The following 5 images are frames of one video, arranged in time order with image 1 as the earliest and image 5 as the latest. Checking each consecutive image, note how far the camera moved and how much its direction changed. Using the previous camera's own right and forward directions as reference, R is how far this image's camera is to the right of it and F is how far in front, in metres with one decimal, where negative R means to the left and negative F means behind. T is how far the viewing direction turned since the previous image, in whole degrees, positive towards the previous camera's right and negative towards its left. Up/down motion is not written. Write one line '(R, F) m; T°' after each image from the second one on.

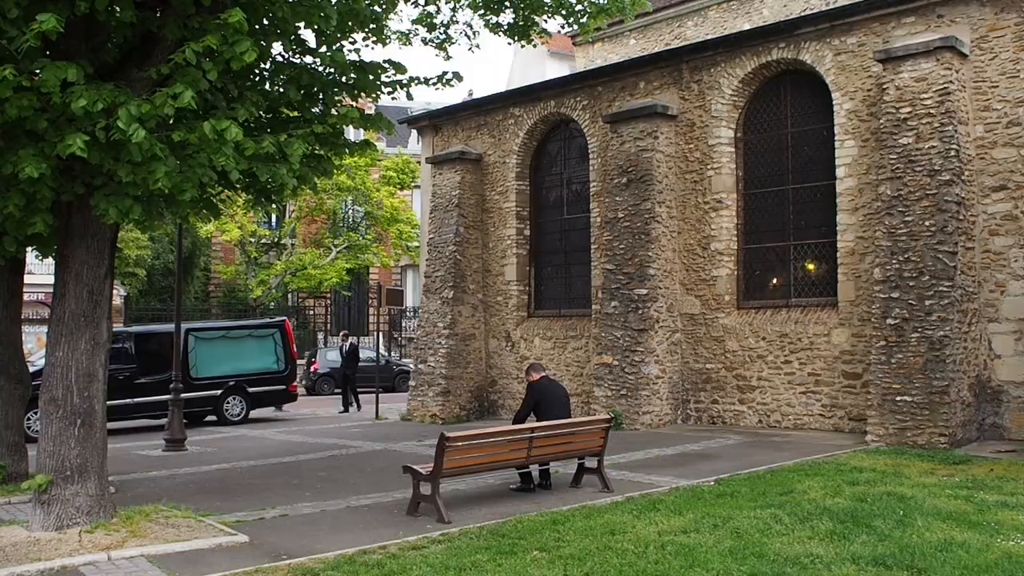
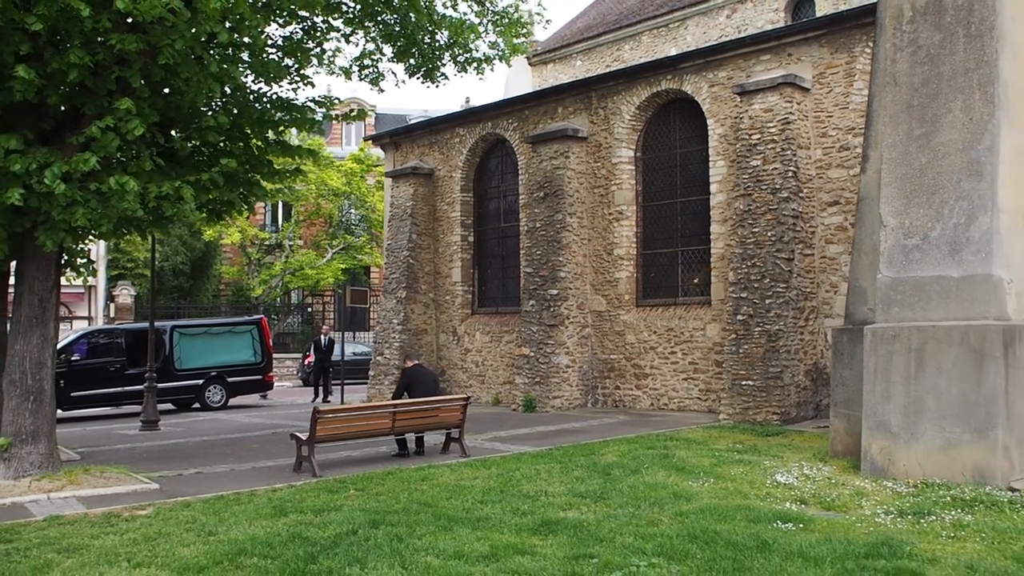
(+1.6, -2.1) m; -2°
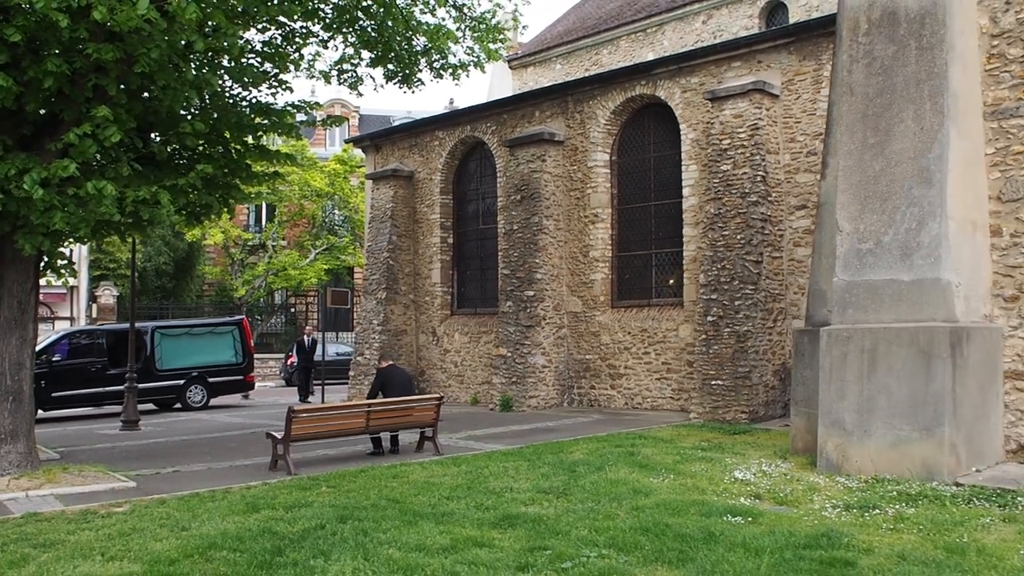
(+0.2, -0.3) m; +1°
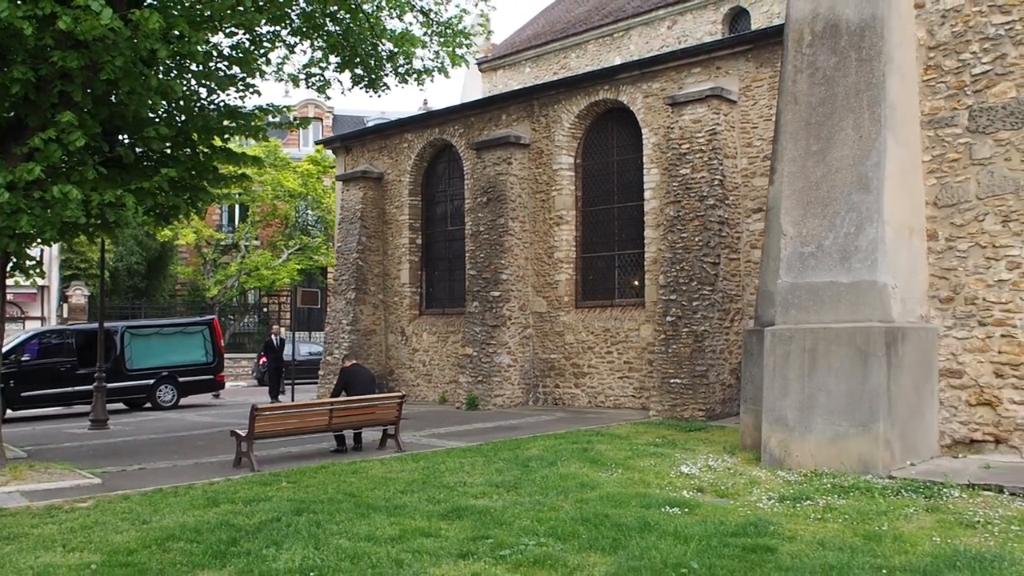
(+0.2, -0.3) m; +1°
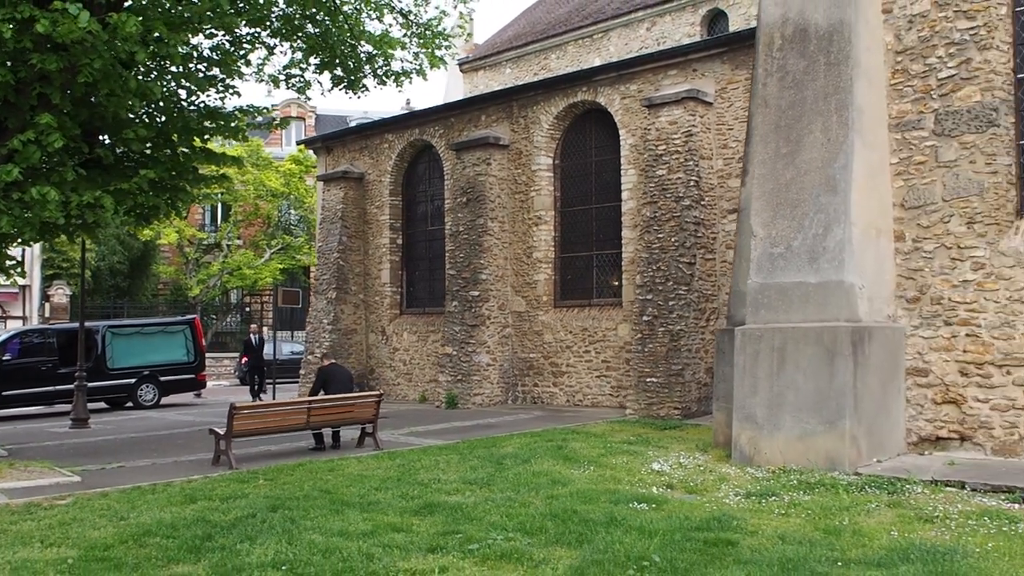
(+0.1, -0.1) m; +1°
